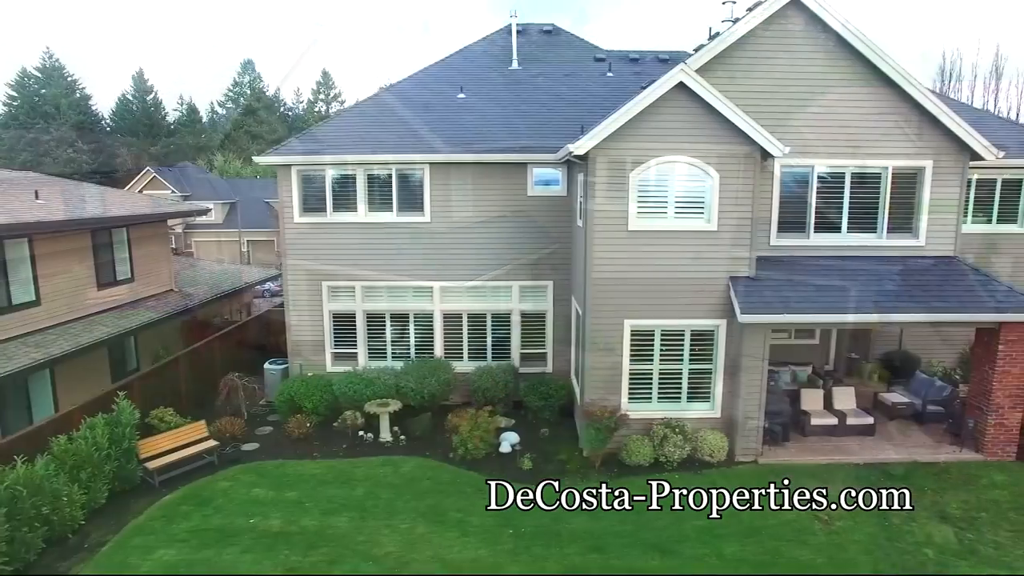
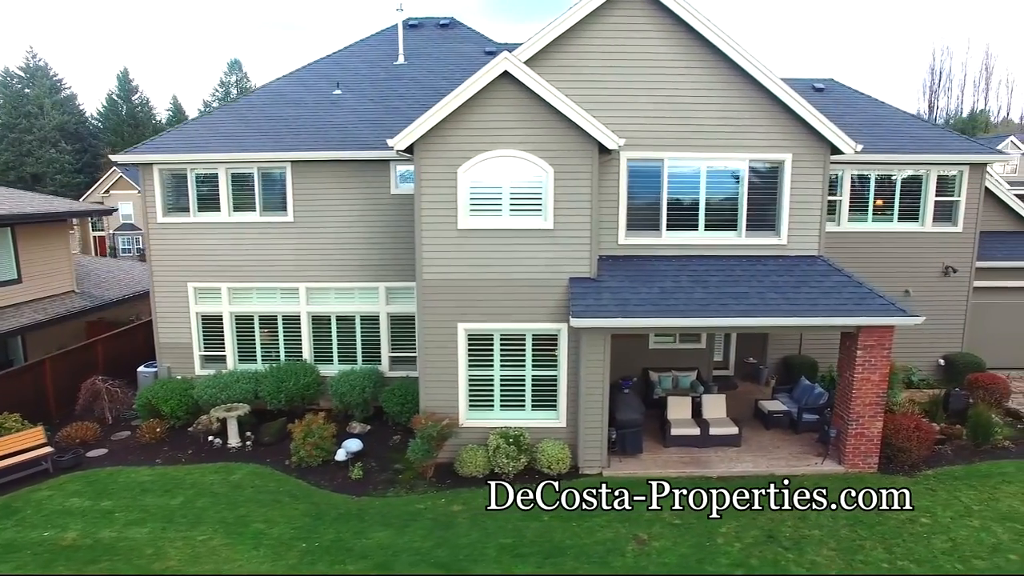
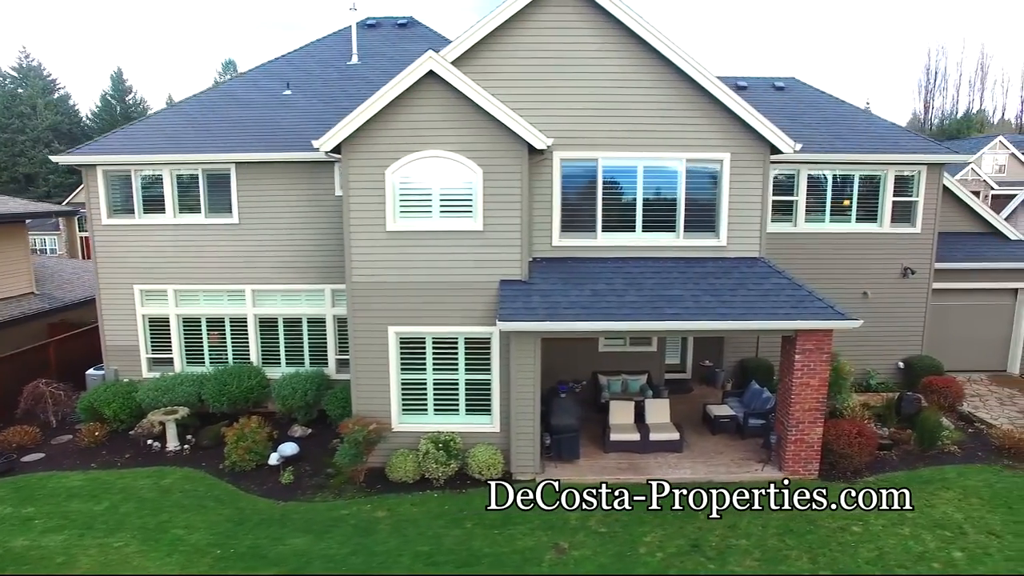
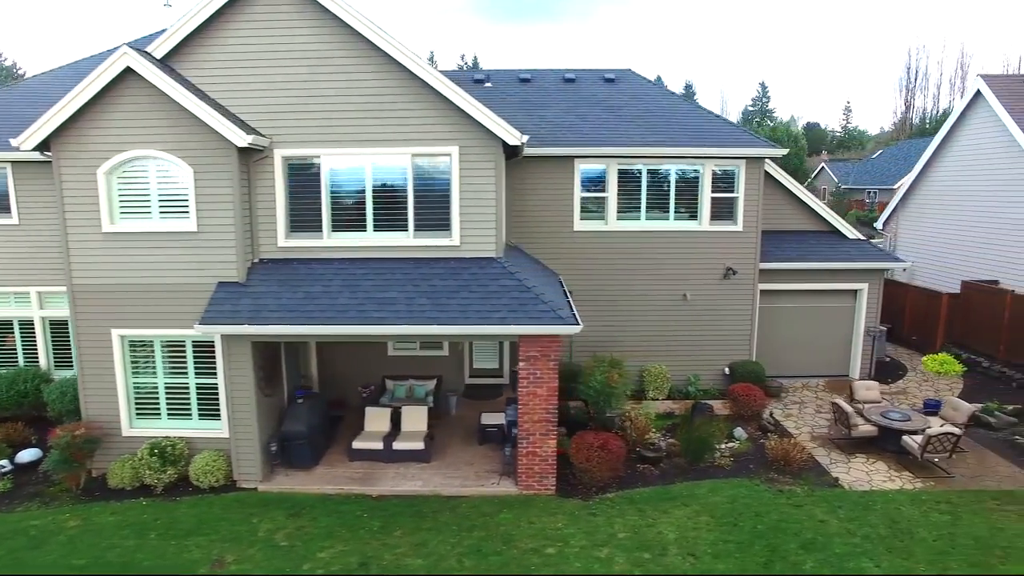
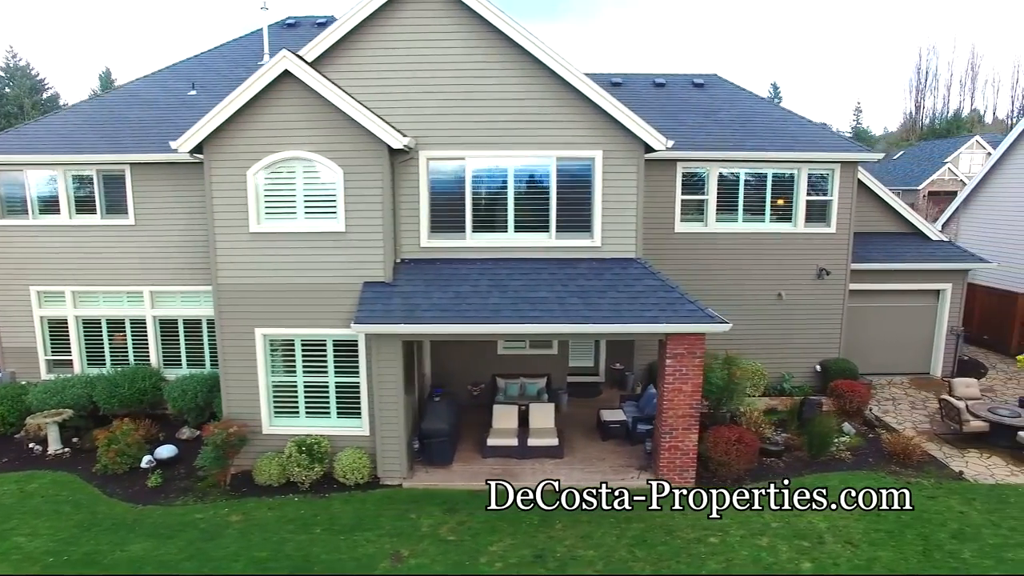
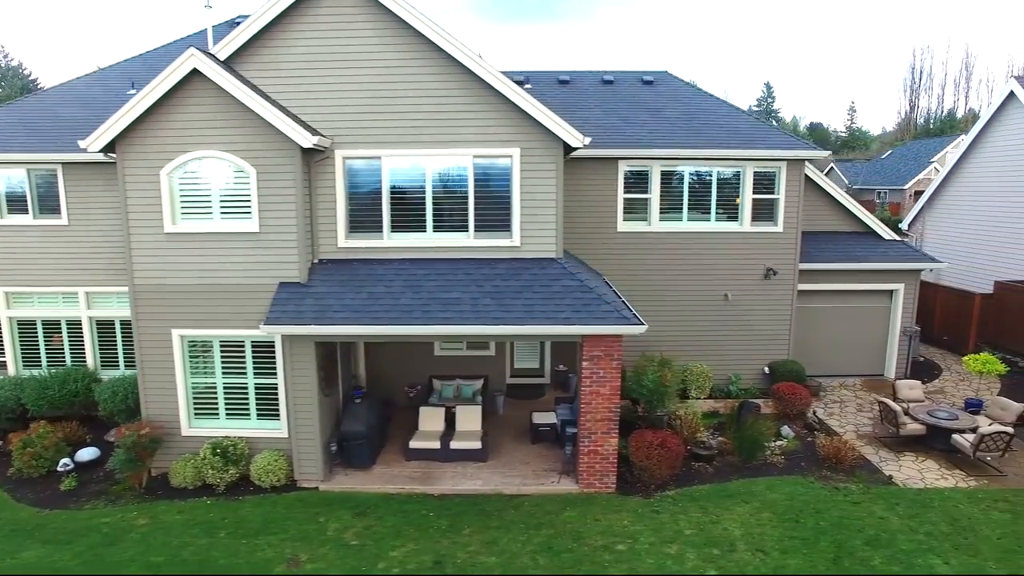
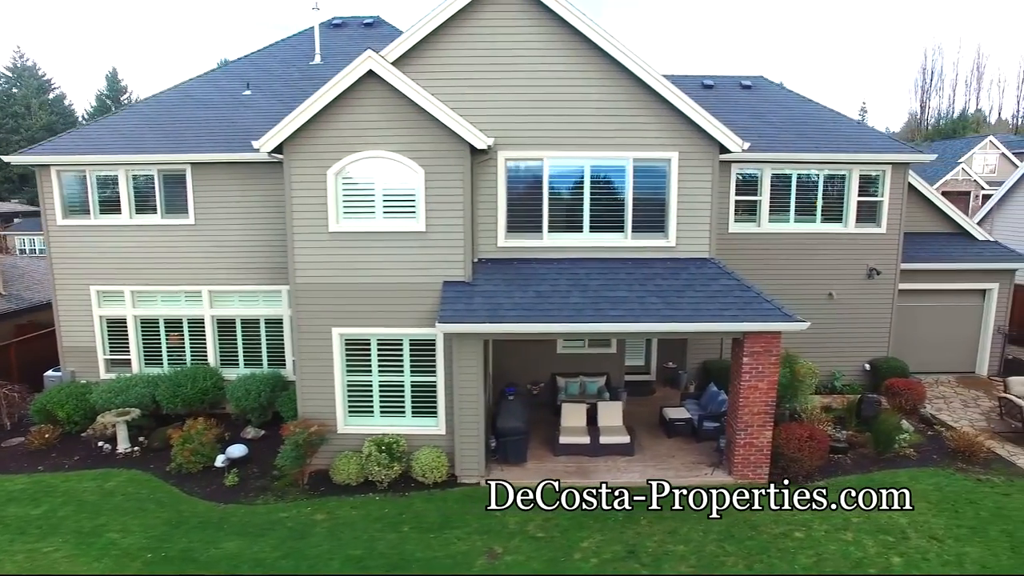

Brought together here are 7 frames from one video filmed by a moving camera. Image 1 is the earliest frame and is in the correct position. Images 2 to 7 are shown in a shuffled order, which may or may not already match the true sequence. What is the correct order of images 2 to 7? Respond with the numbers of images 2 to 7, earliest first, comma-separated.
2, 3, 7, 5, 6, 4
